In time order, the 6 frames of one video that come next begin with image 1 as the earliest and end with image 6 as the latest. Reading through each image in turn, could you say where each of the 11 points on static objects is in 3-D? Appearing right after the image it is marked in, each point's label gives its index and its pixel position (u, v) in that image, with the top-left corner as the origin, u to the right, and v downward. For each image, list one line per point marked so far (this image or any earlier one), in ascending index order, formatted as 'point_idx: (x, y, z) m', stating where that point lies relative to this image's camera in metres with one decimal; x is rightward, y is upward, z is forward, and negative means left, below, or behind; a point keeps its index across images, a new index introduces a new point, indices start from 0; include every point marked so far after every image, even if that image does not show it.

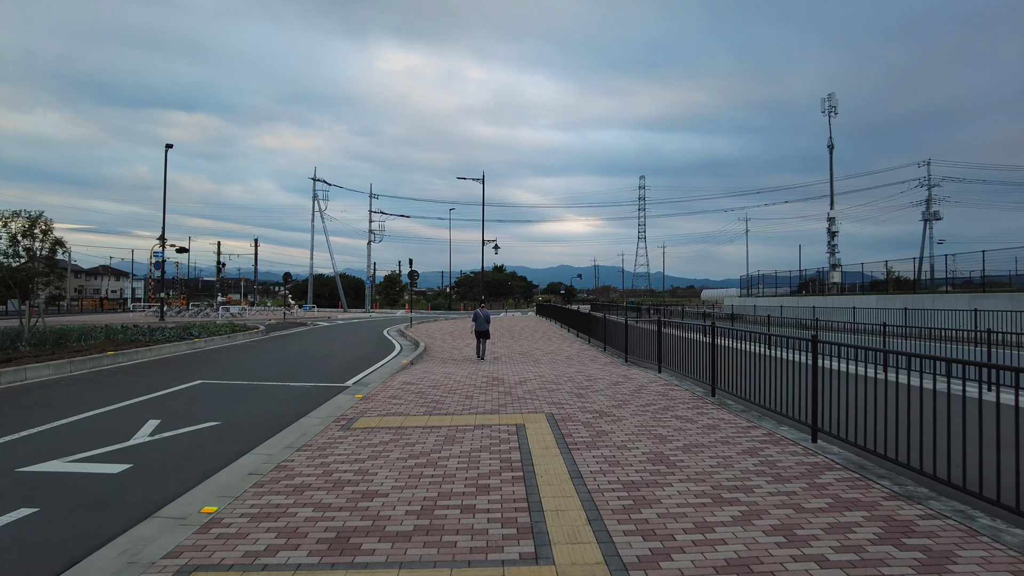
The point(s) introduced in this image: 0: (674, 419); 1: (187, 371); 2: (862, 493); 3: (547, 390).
0: (+1.8, -1.5, +7.6) m
1: (-6.7, -1.7, +13.8) m
2: (+2.5, -1.5, +4.8) m
3: (+0.5, -1.5, +9.7) m
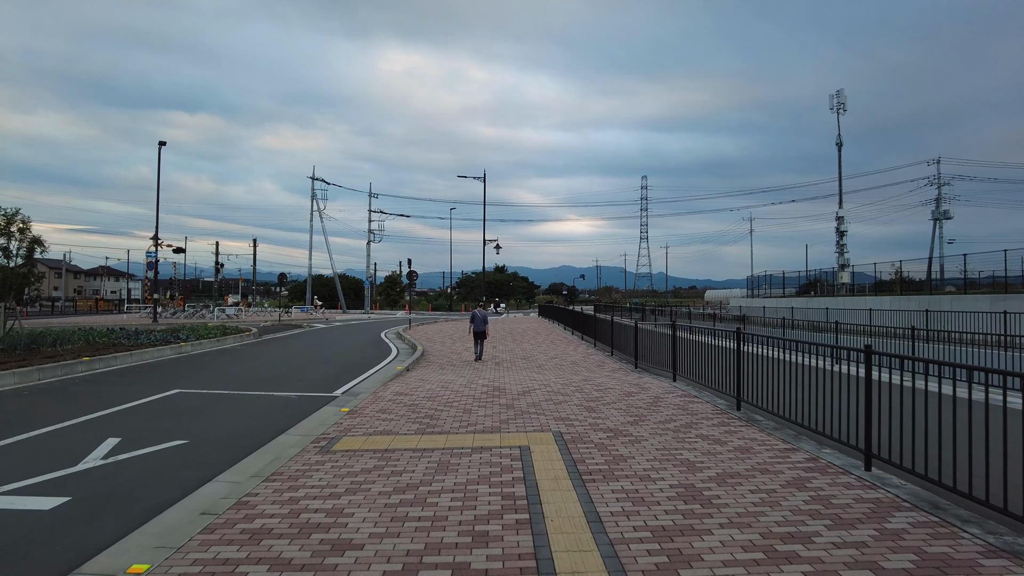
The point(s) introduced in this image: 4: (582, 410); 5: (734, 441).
0: (+1.9, -1.5, +6.7) m
1: (-6.6, -1.8, +12.9) m
2: (+2.5, -1.5, +3.9) m
3: (+0.6, -1.5, +8.8) m
4: (+0.9, -1.5, +8.3) m
5: (+2.2, -1.5, +6.7) m
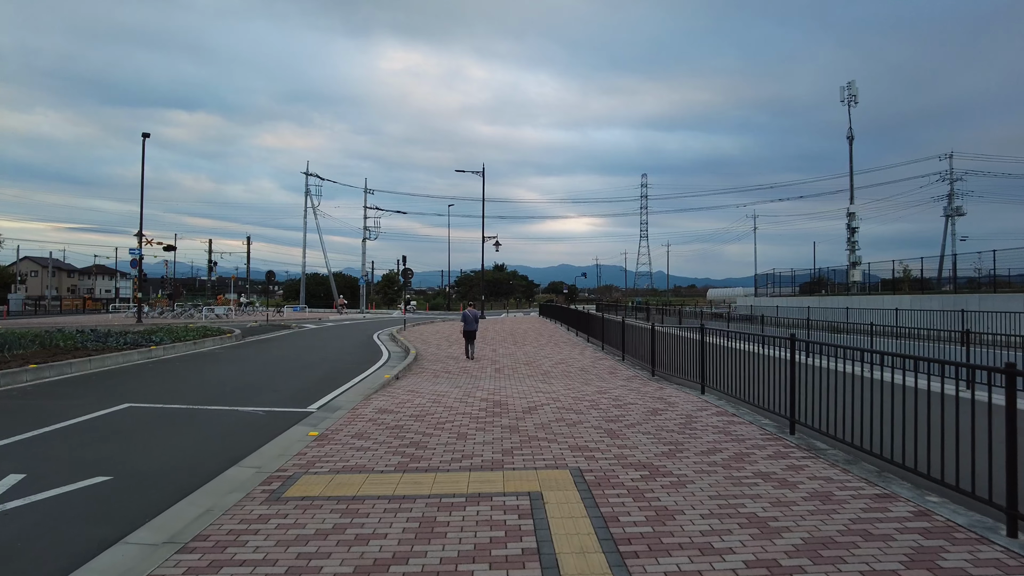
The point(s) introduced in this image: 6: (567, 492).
0: (+1.9, -1.5, +5.2) m
1: (-6.6, -1.7, +11.4) m
2: (+2.6, -1.5, +2.4) m
3: (+0.6, -1.5, +7.3) m
4: (+0.9, -1.5, +6.8) m
5: (+2.3, -1.5, +5.2) m
6: (+0.4, -1.5, +4.8) m
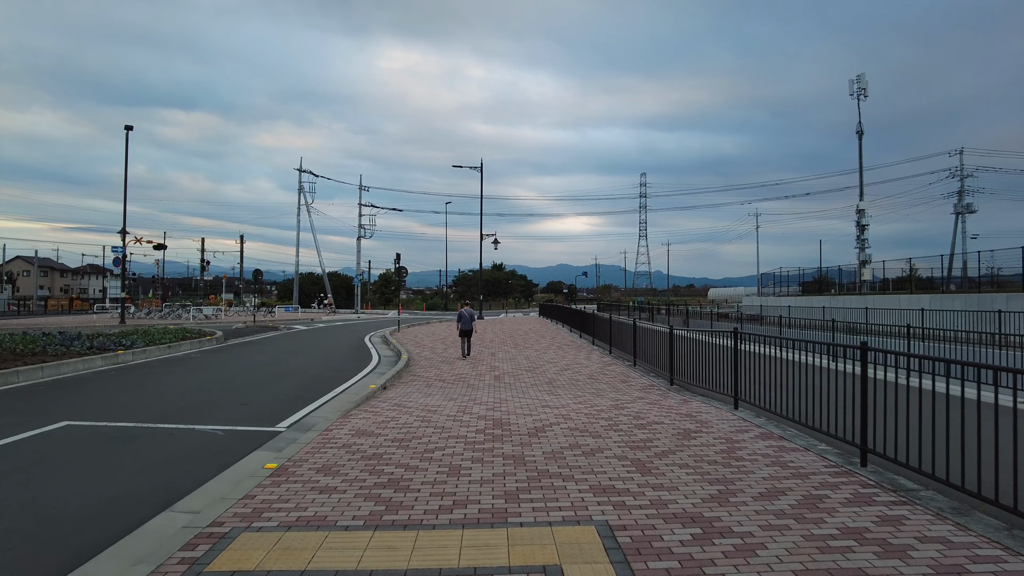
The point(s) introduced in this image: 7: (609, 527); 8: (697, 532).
0: (+2.0, -1.5, +3.8) m
1: (-6.6, -1.7, +10.1) m
2: (+2.6, -1.4, +1.0) m
3: (+0.6, -1.5, +5.9) m
4: (+1.0, -1.5, +5.4) m
5: (+2.3, -1.5, +3.8) m
6: (+0.4, -1.4, +3.5) m
7: (+0.6, -1.4, +4.1) m
8: (+1.1, -1.4, +4.0) m
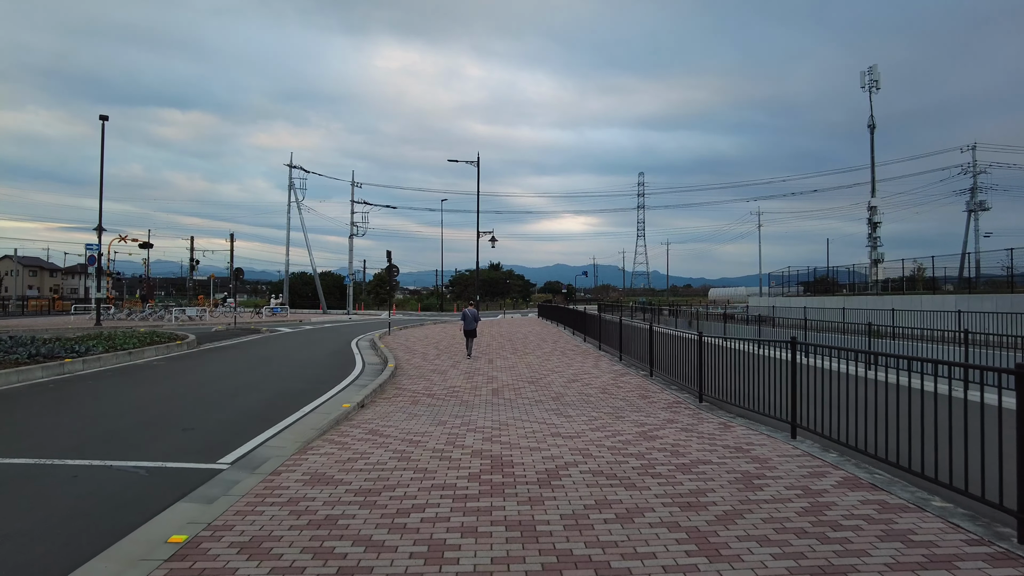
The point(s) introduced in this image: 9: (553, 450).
0: (+2.0, -1.5, +2.2) m
1: (-6.6, -1.7, +8.3) m
2: (+2.7, -1.4, -0.6) m
3: (+0.7, -1.5, +4.3) m
4: (+1.0, -1.5, +3.7) m
5: (+2.4, -1.5, +2.2) m
6: (+0.5, -1.4, +1.8) m
7: (+0.6, -1.4, +2.4) m
8: (+1.2, -1.4, +2.4) m
9: (+0.4, -1.5, +6.1) m
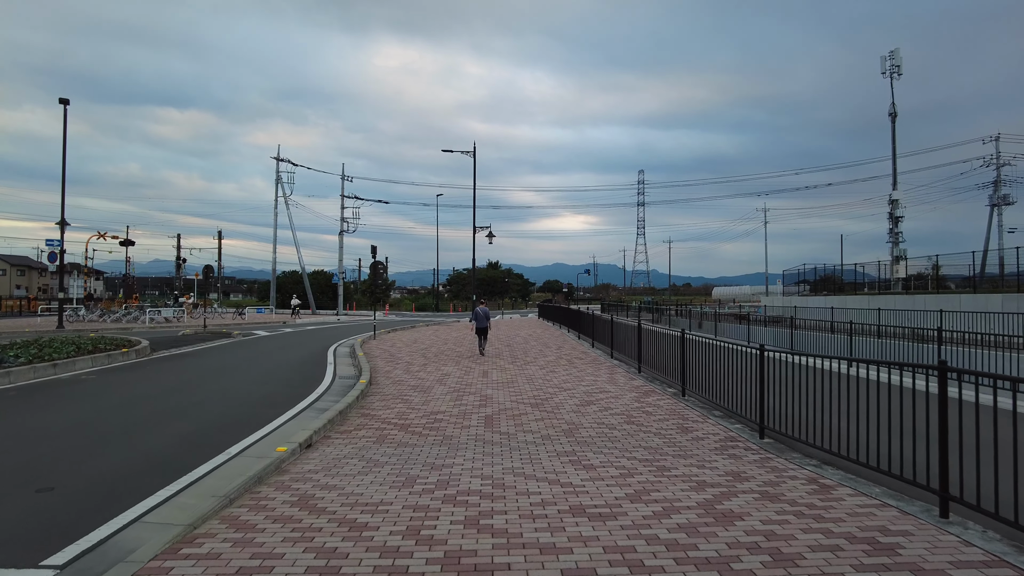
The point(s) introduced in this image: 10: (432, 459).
0: (+2.0, -1.5, -0.2) m
1: (-6.6, -1.7, +5.9) m
2: (+2.7, -1.4, -3.1) m
3: (+0.7, -1.4, +1.8) m
4: (+1.0, -1.4, +1.3) m
5: (+2.4, -1.5, -0.2) m
6: (+0.5, -1.4, -0.6) m
7: (+0.6, -1.4, 0.0) m
8: (+1.2, -1.4, -0.1) m
9: (+0.4, -1.5, +3.7) m
10: (-0.7, -1.6, +6.2) m
